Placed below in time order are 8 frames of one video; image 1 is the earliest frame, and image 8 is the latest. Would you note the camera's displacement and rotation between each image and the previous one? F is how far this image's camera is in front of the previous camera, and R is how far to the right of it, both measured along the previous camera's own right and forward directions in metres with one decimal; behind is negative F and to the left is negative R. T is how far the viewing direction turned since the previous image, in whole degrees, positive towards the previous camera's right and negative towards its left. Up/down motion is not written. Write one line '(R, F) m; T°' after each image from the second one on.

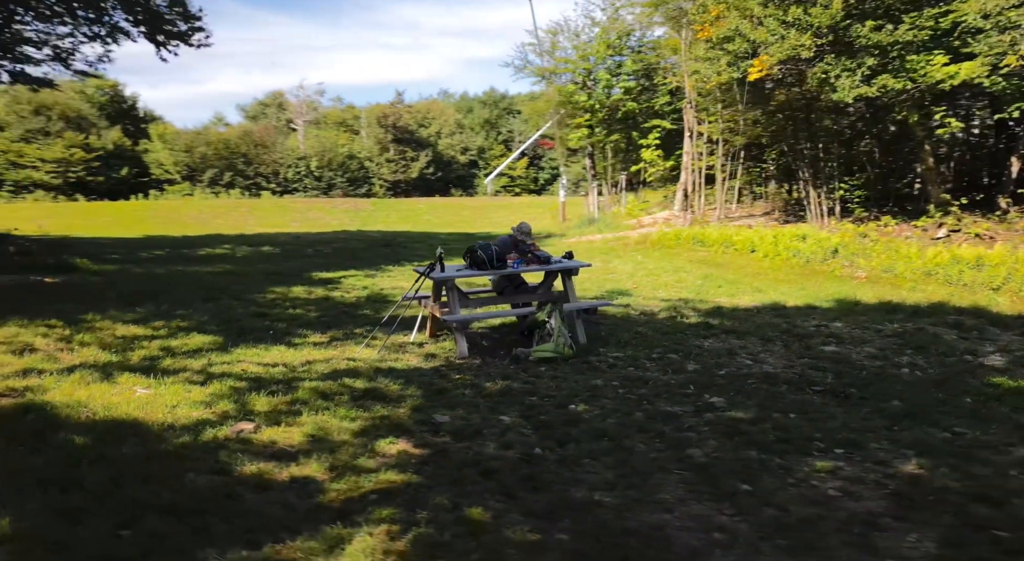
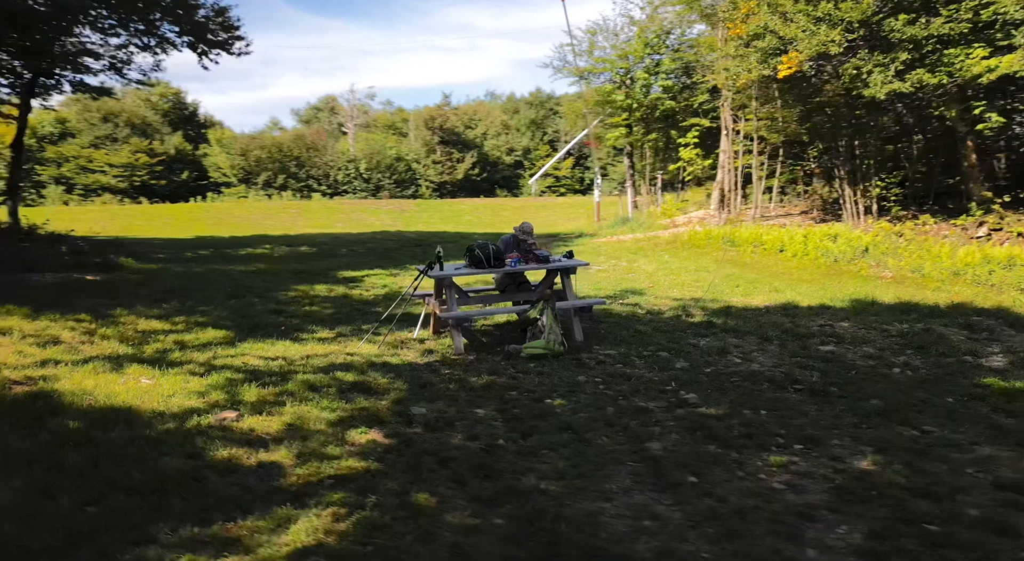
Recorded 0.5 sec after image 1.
(+0.5, -0.2) m; -4°
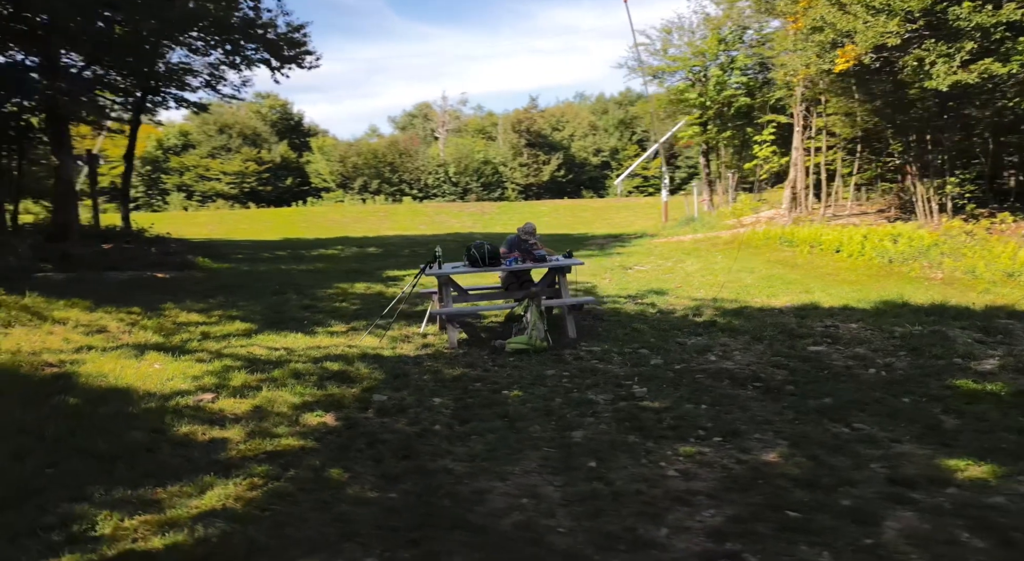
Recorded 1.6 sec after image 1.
(+1.1, -0.3) m; -8°
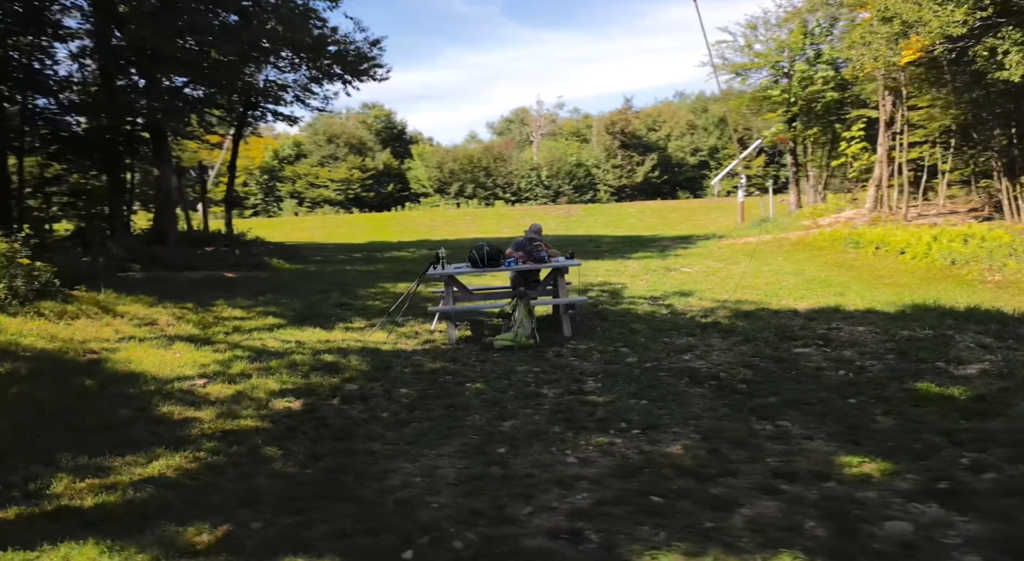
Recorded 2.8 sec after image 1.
(+1.2, -0.3) m; -8°
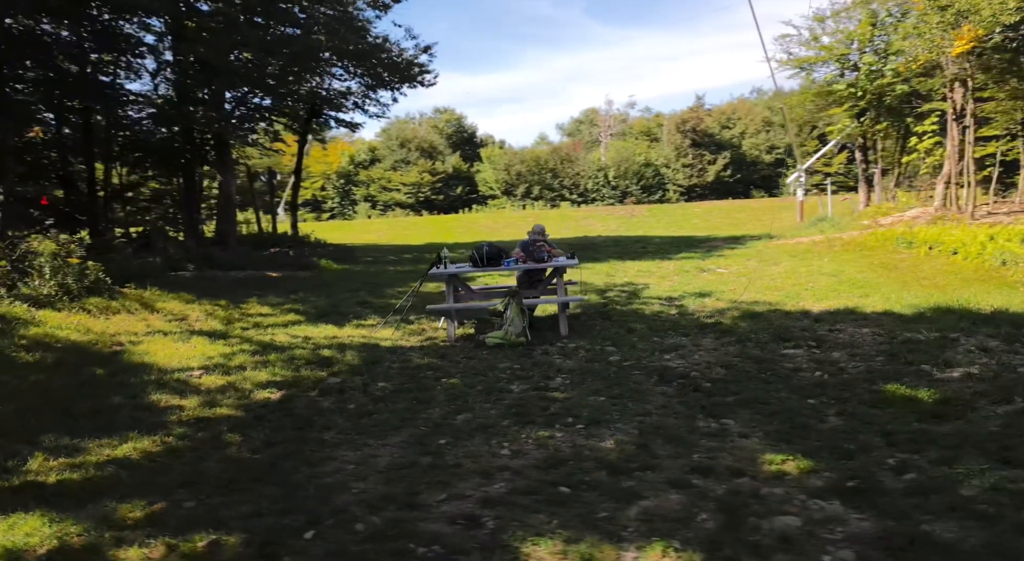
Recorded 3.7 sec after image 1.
(+0.9, -0.2) m; -6°
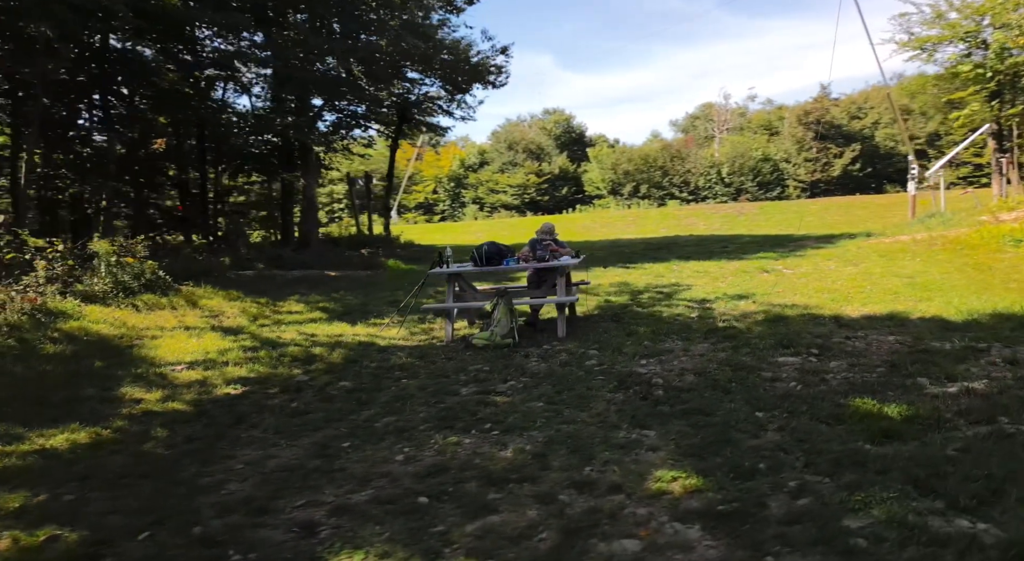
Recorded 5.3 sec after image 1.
(+1.4, +0.3) m; -10°
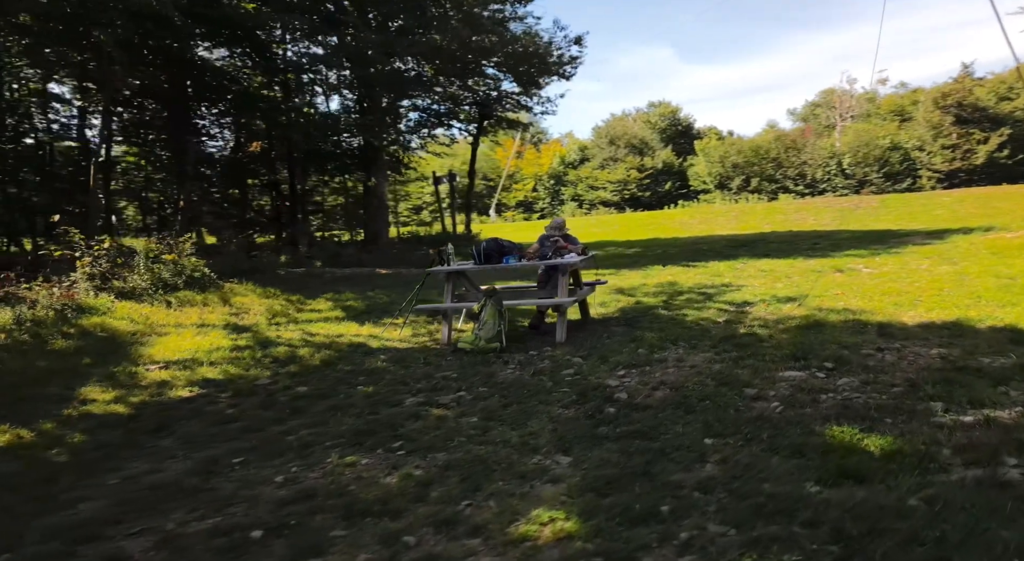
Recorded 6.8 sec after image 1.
(+1.2, +0.7) m; -9°
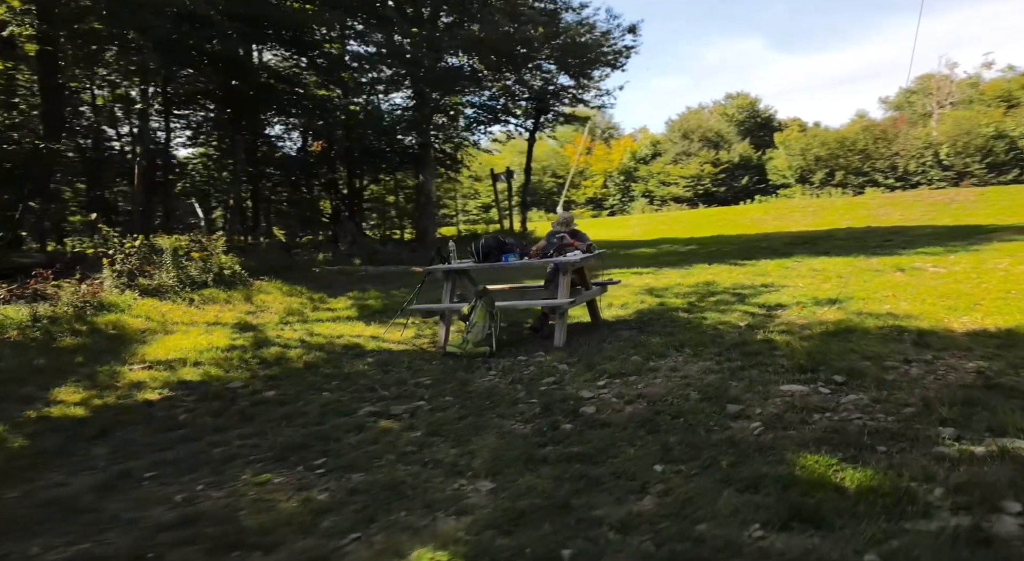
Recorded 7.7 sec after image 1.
(+0.8, +0.5) m; -6°
